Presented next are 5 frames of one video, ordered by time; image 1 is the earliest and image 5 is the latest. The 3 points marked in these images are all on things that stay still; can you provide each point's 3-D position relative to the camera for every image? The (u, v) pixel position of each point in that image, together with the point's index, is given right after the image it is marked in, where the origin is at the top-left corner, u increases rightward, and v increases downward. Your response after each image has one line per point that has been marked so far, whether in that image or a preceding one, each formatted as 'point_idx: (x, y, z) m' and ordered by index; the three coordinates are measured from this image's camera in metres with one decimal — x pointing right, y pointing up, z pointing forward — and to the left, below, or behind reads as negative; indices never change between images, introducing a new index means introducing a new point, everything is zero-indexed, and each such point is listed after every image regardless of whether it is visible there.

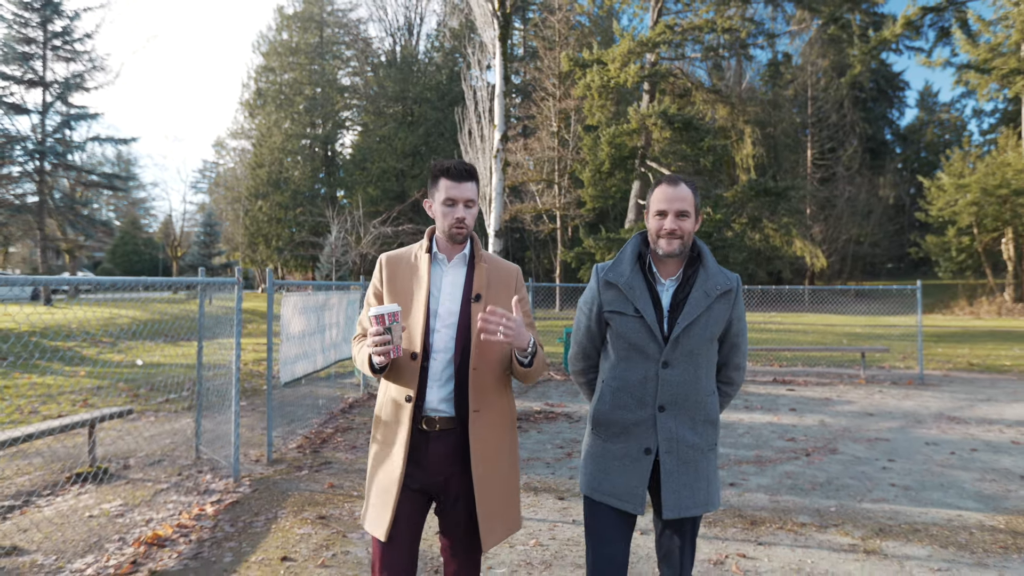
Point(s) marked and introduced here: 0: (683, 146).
0: (+4.8, +4.0, +18.4) m
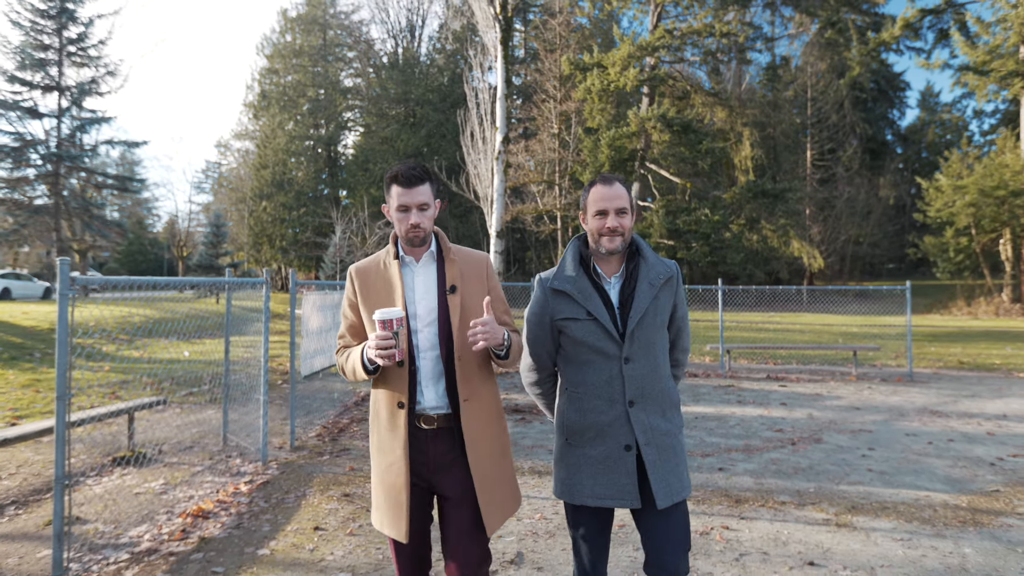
0: (+4.9, +4.0, +18.8) m
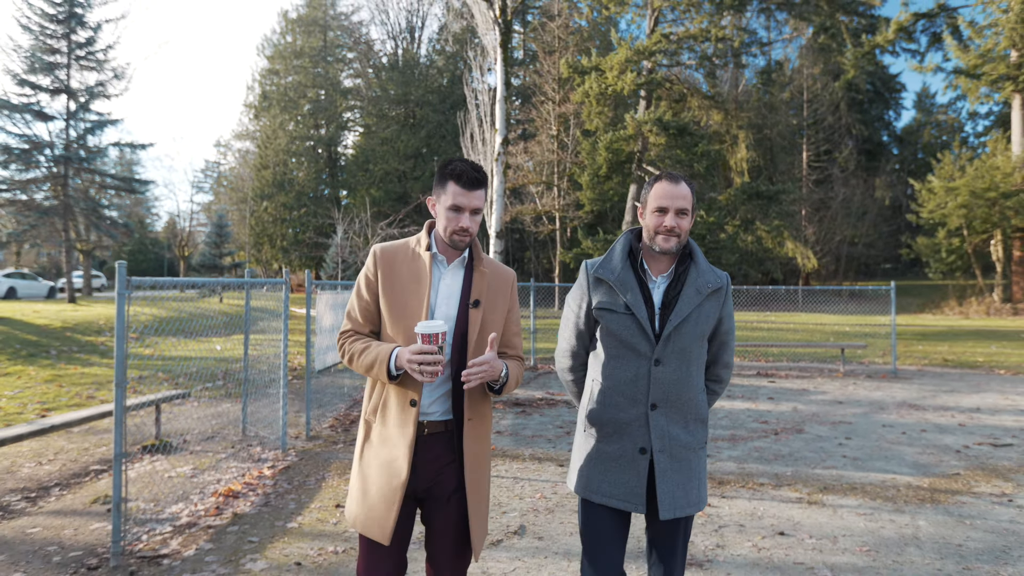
0: (+4.9, +4.0, +19.3) m
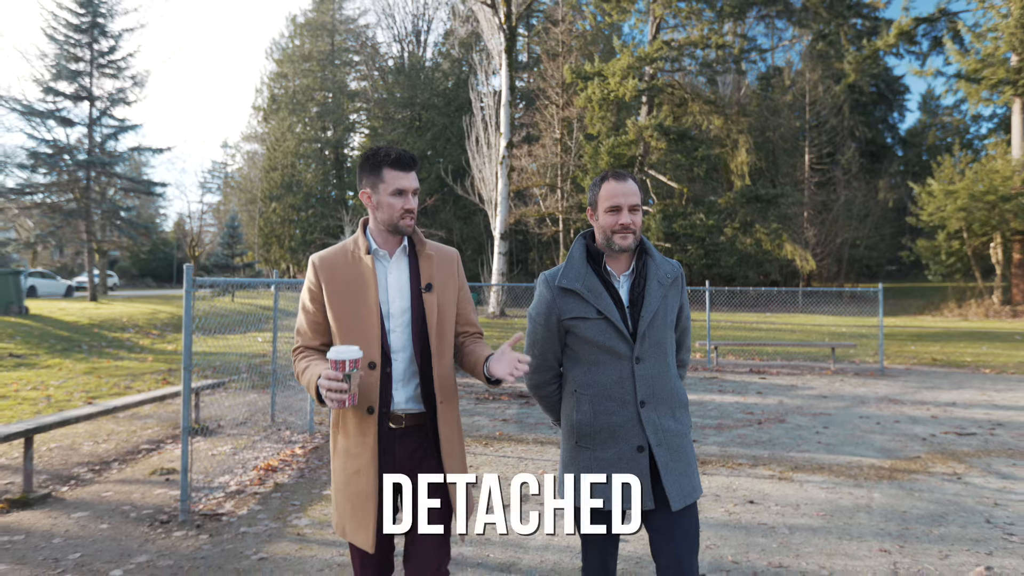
0: (+5.1, +4.0, +19.9) m
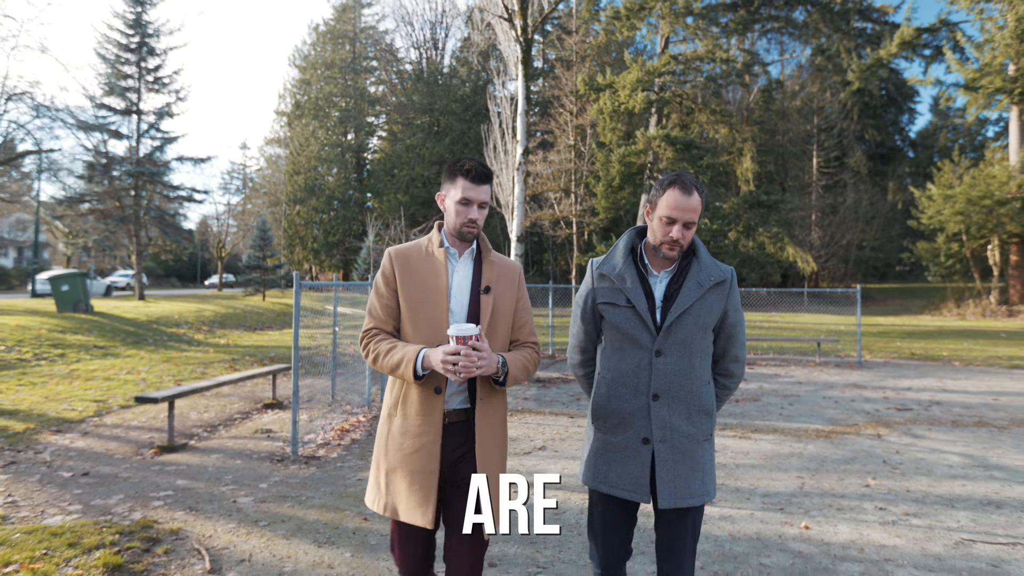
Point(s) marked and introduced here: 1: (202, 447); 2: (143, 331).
0: (+5.5, +4.0, +21.4) m
1: (-3.1, -1.6, +6.5) m
2: (-8.6, -1.0, +15.2) m
